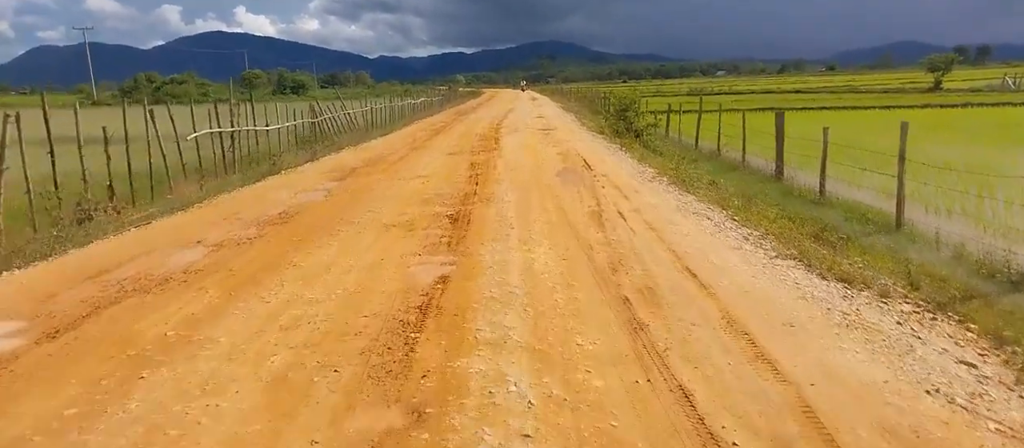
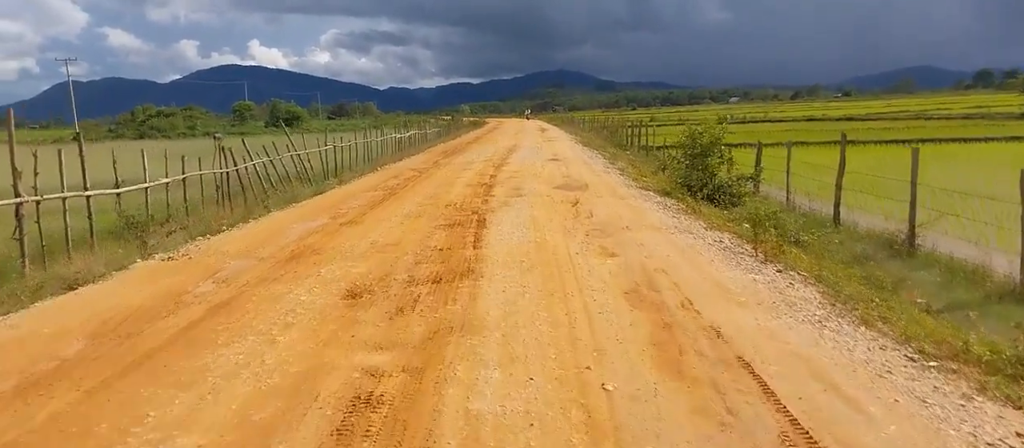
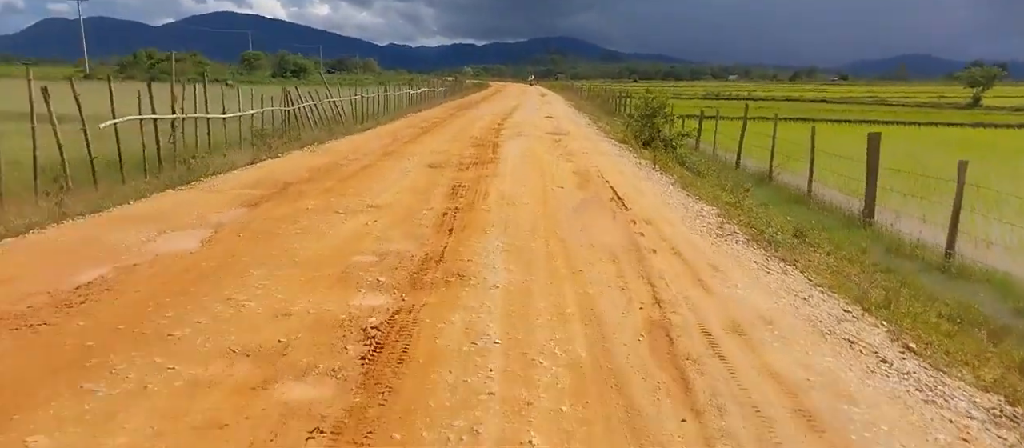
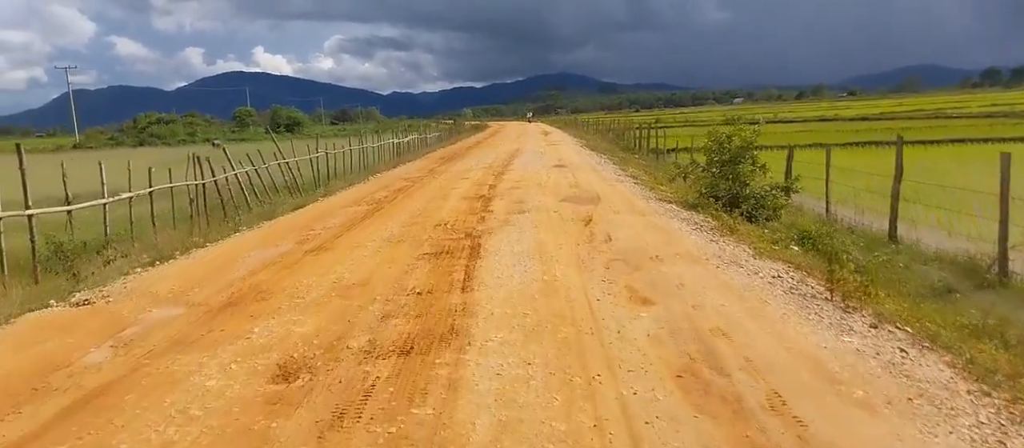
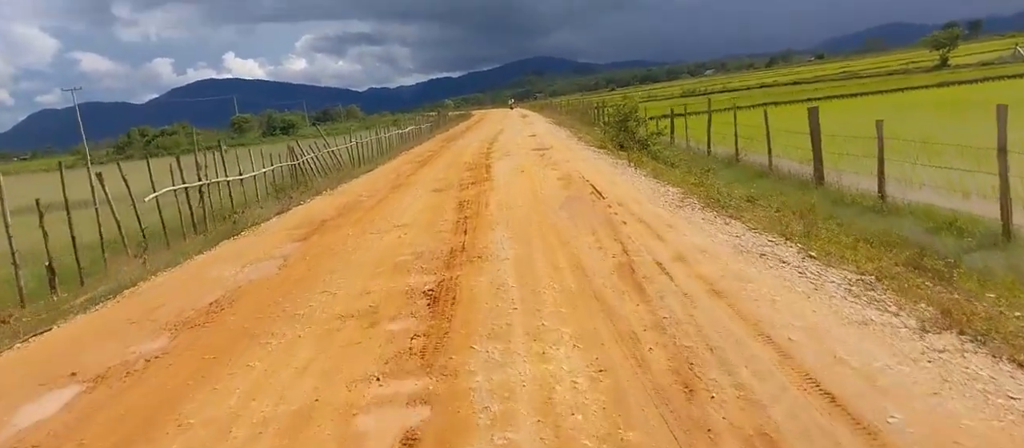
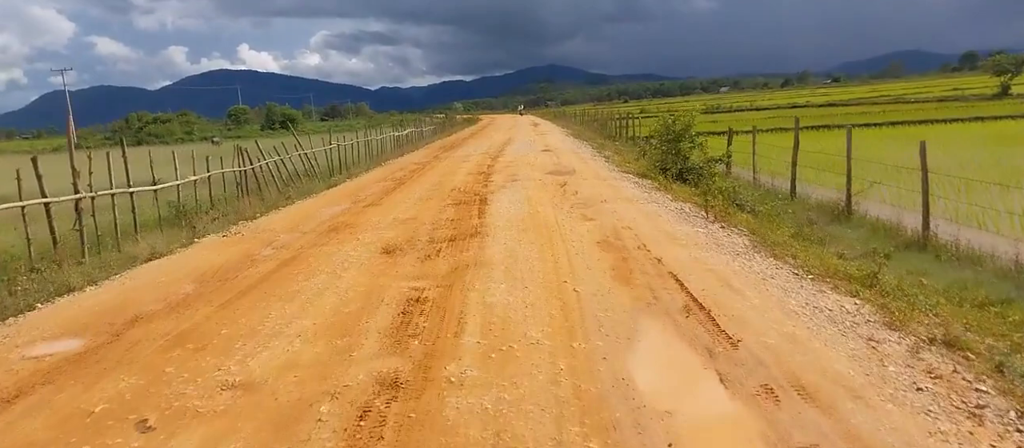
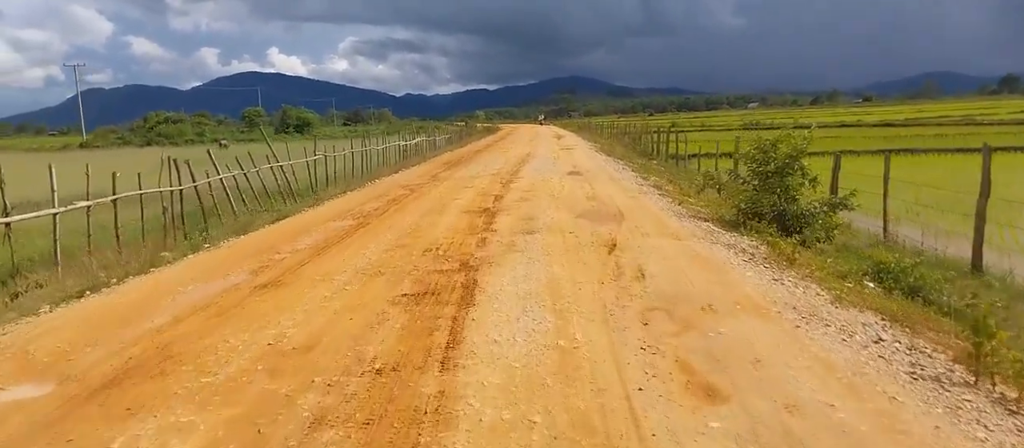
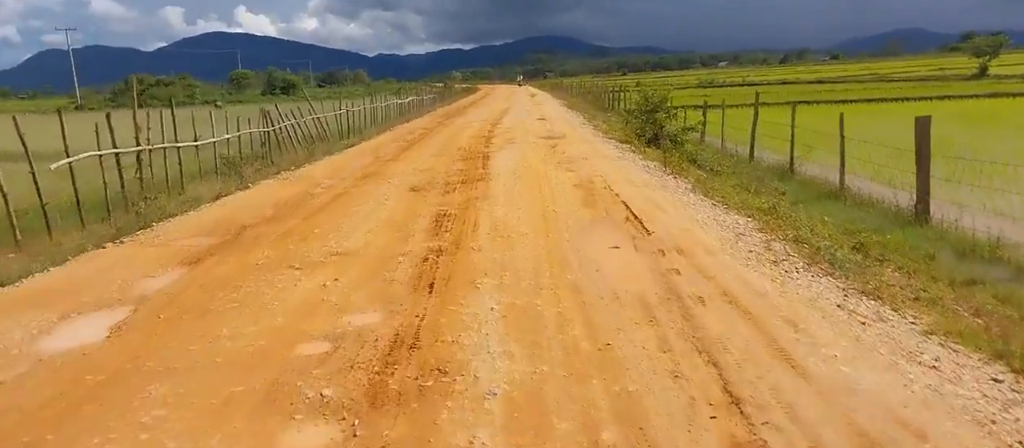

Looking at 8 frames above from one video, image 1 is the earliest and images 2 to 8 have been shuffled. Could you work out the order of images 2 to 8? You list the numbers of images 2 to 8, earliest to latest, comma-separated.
5, 3, 8, 6, 2, 4, 7
